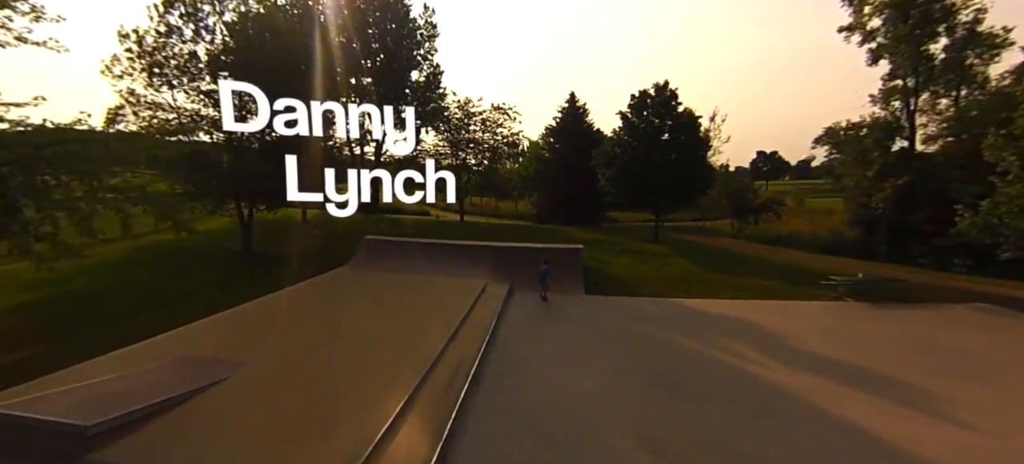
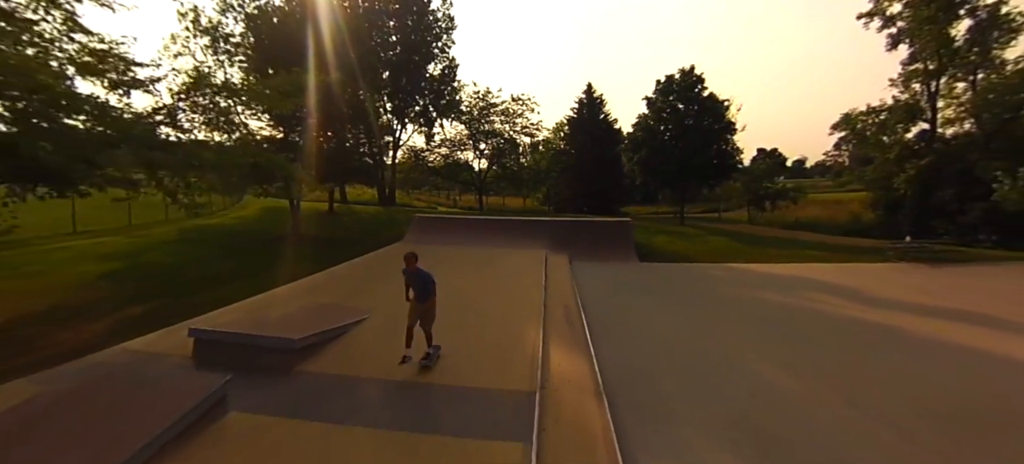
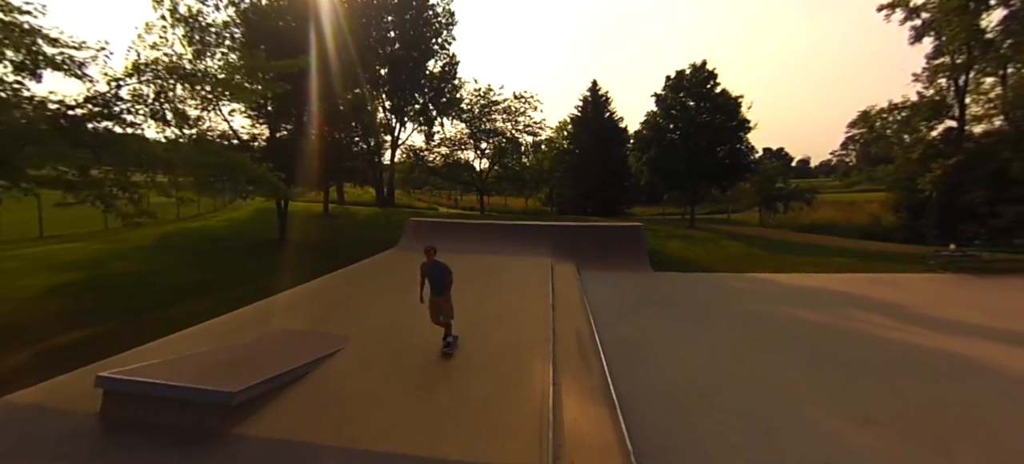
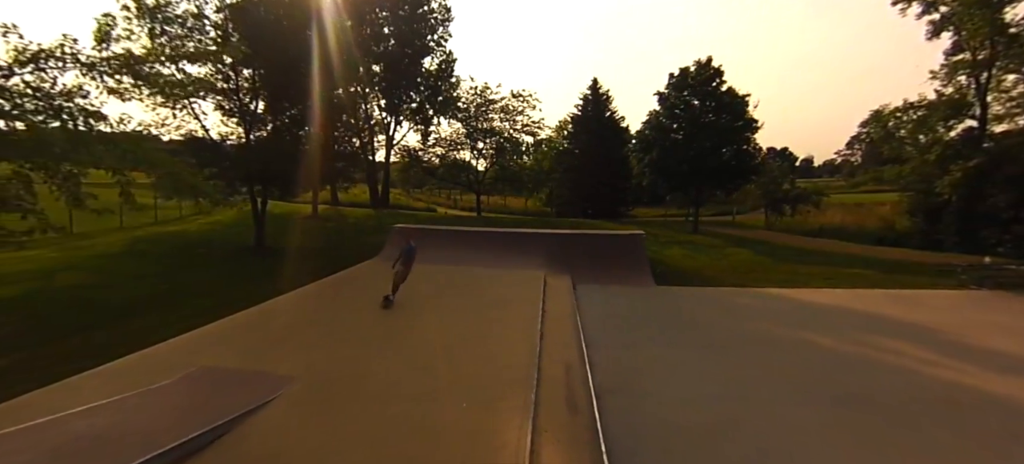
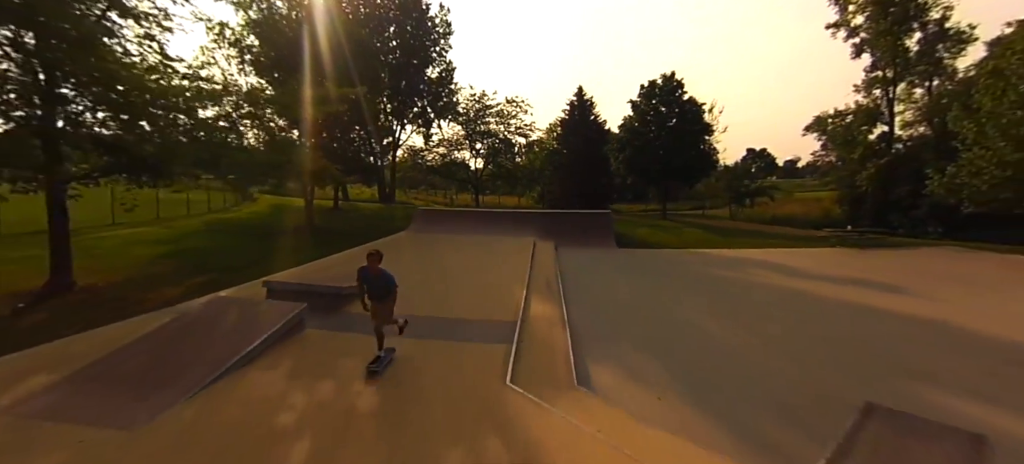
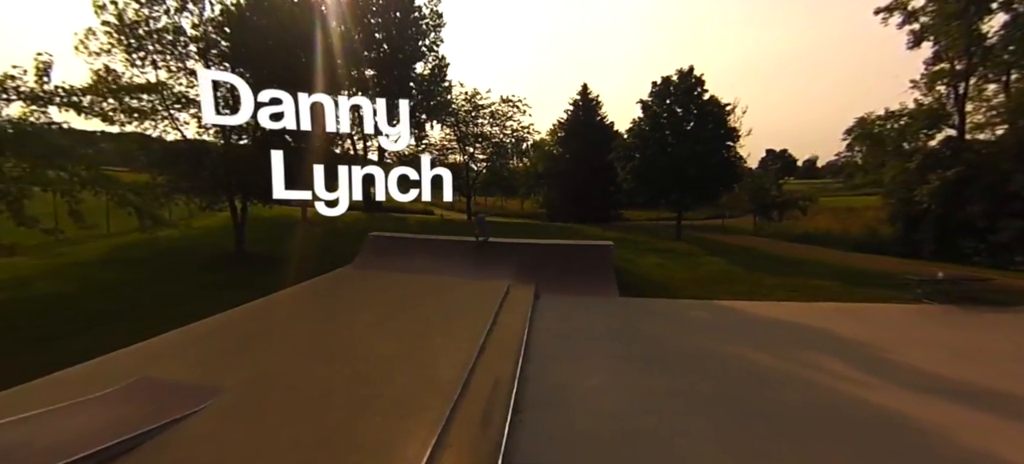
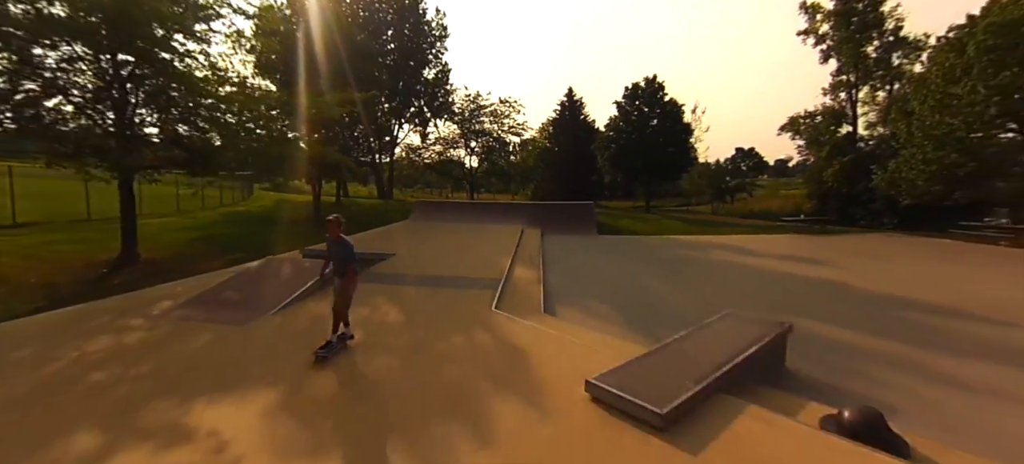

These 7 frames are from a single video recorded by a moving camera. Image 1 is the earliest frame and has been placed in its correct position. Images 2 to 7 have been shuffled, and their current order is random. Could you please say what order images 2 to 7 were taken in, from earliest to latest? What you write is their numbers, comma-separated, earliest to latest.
6, 4, 3, 2, 5, 7
